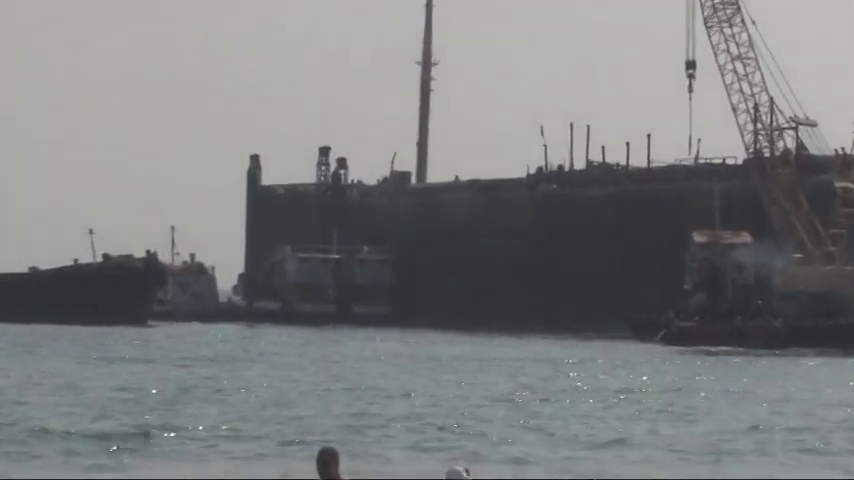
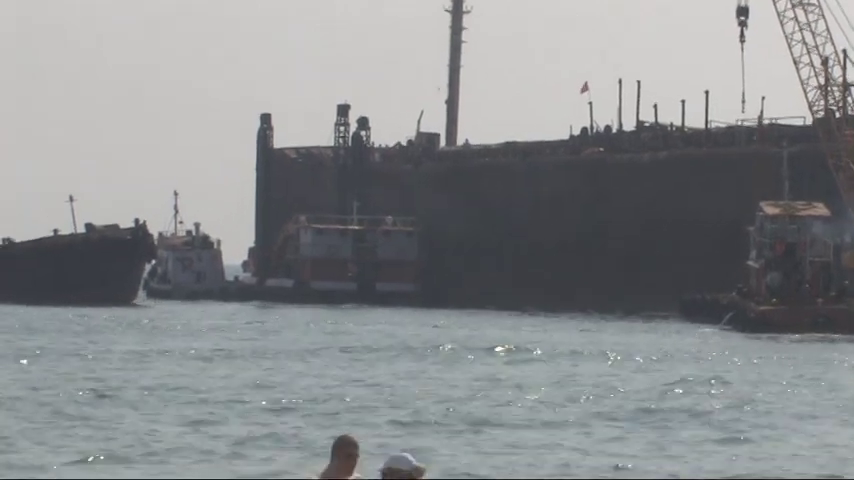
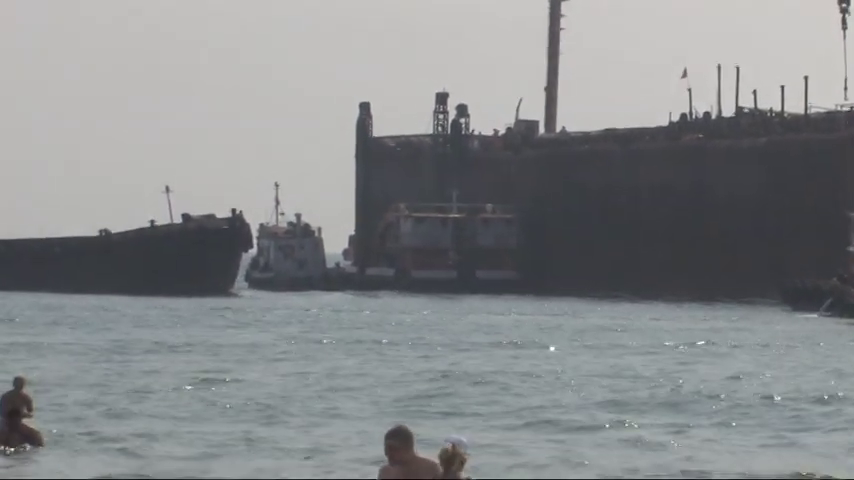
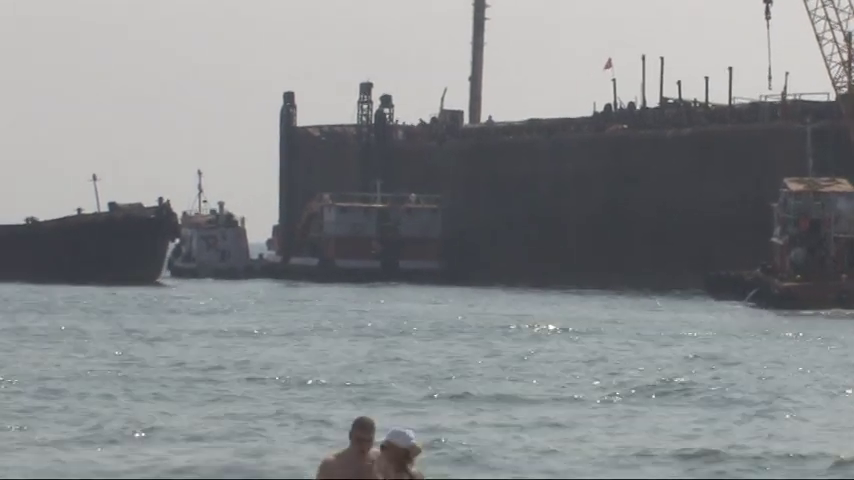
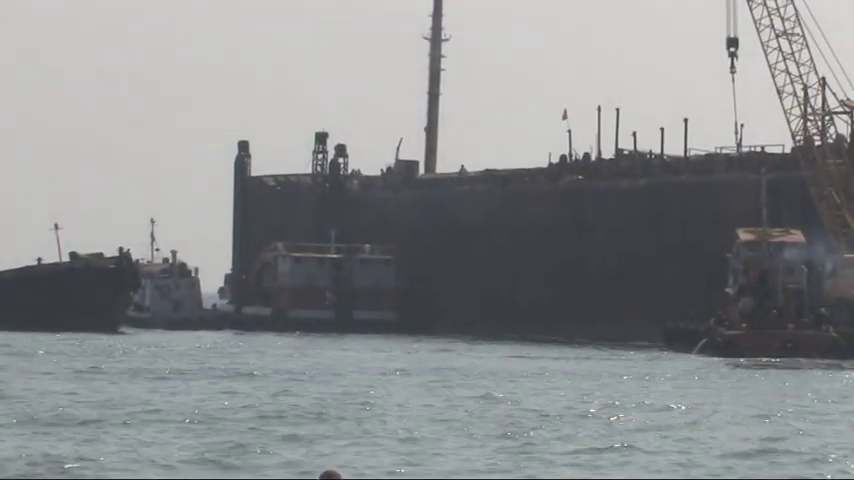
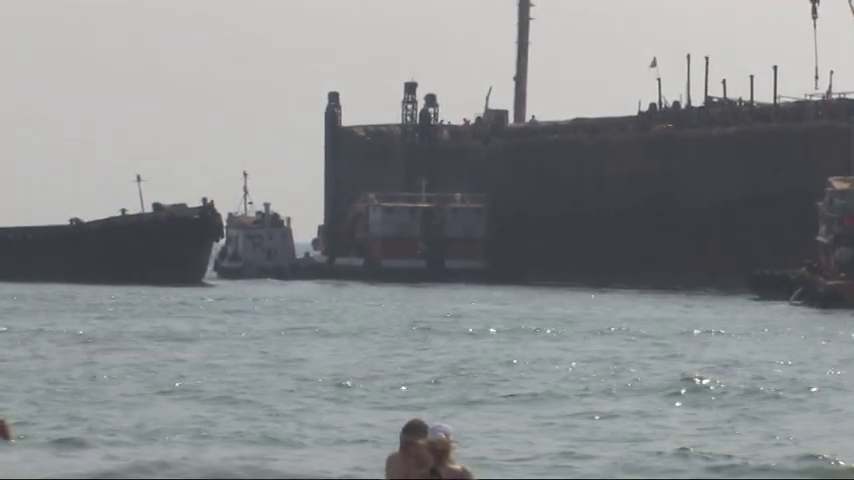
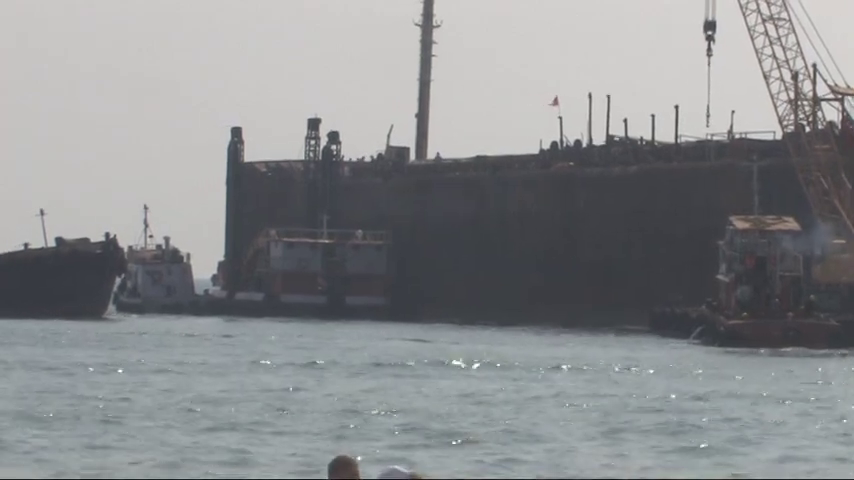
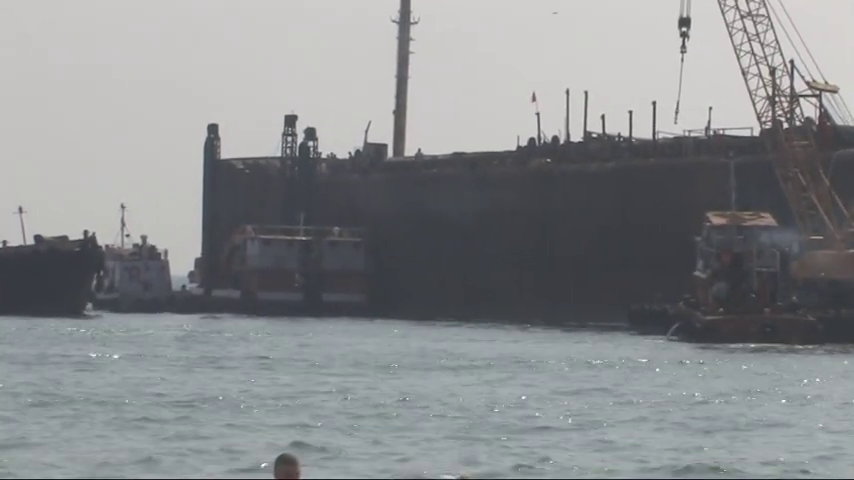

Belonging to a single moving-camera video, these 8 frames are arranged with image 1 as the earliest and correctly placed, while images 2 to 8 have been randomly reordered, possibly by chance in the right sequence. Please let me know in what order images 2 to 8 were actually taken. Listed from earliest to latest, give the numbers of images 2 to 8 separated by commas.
5, 8, 7, 2, 4, 6, 3
